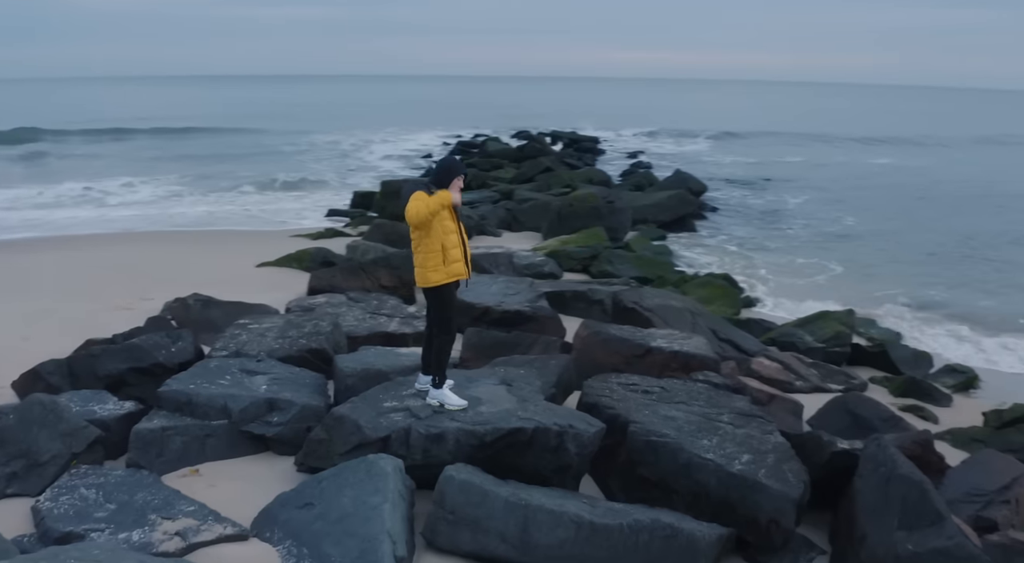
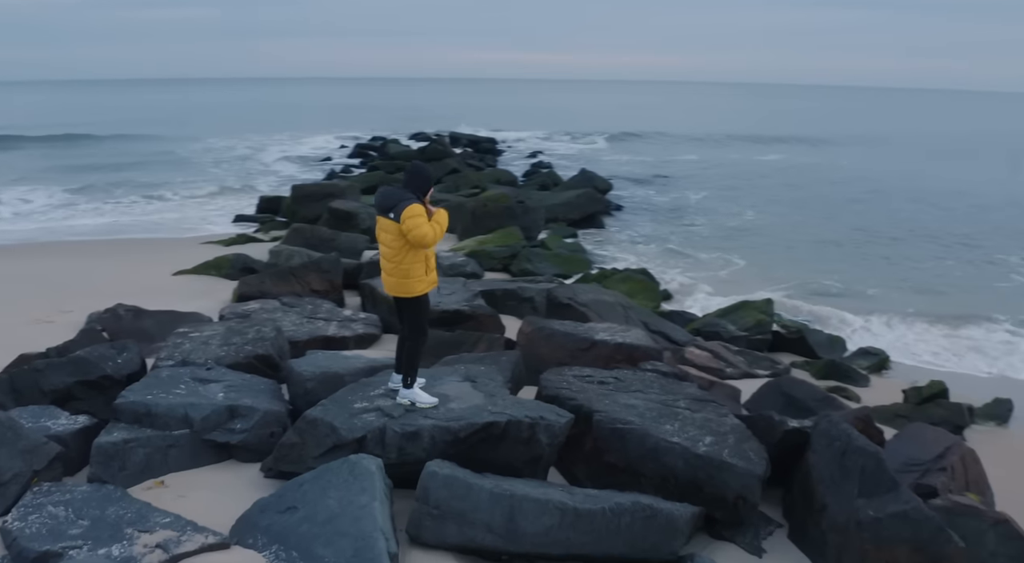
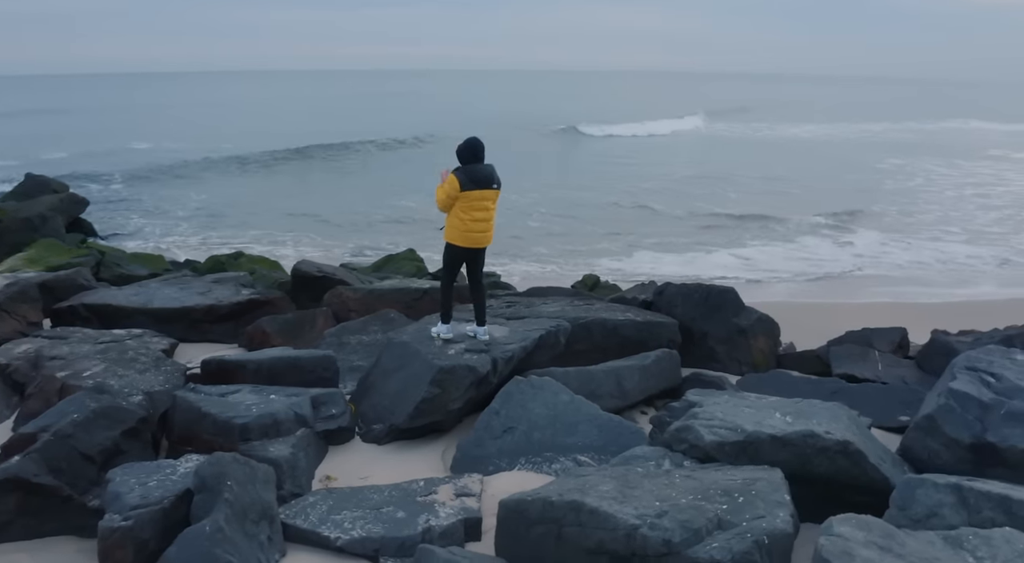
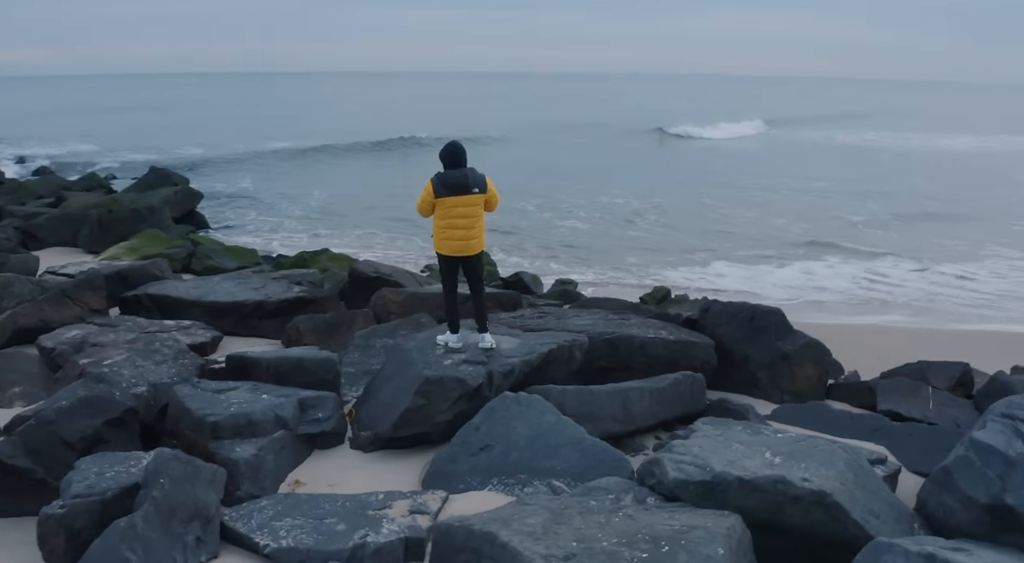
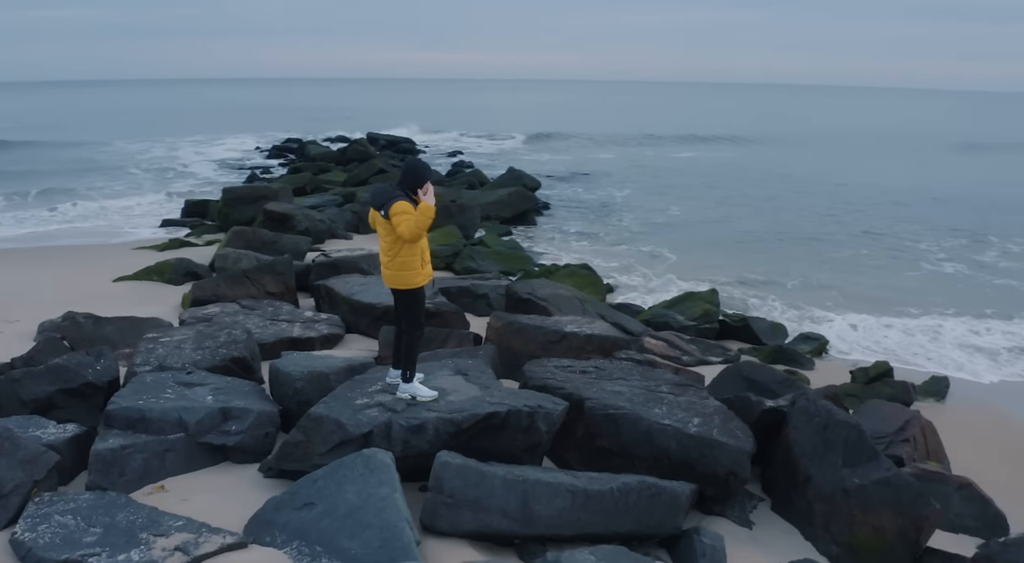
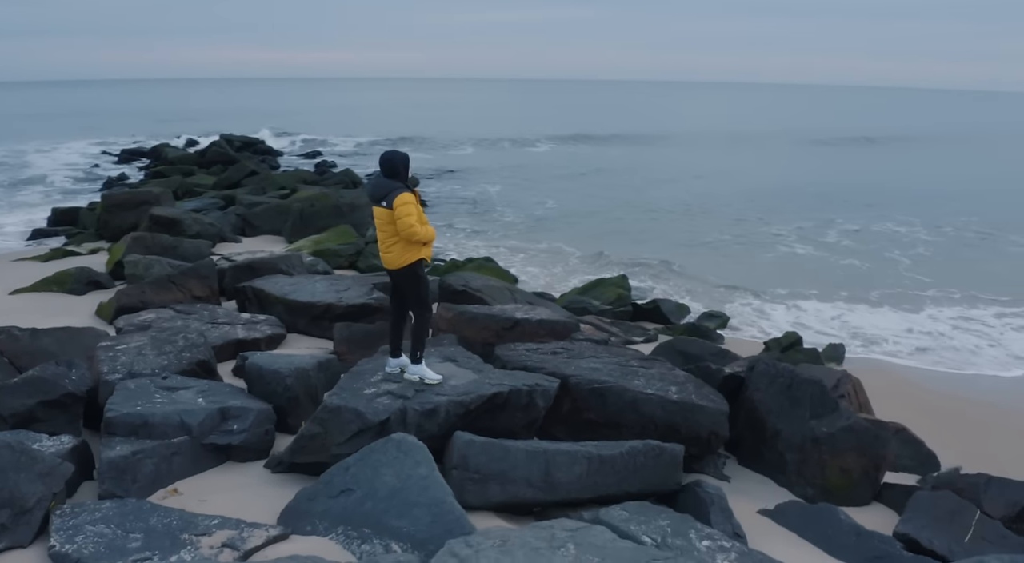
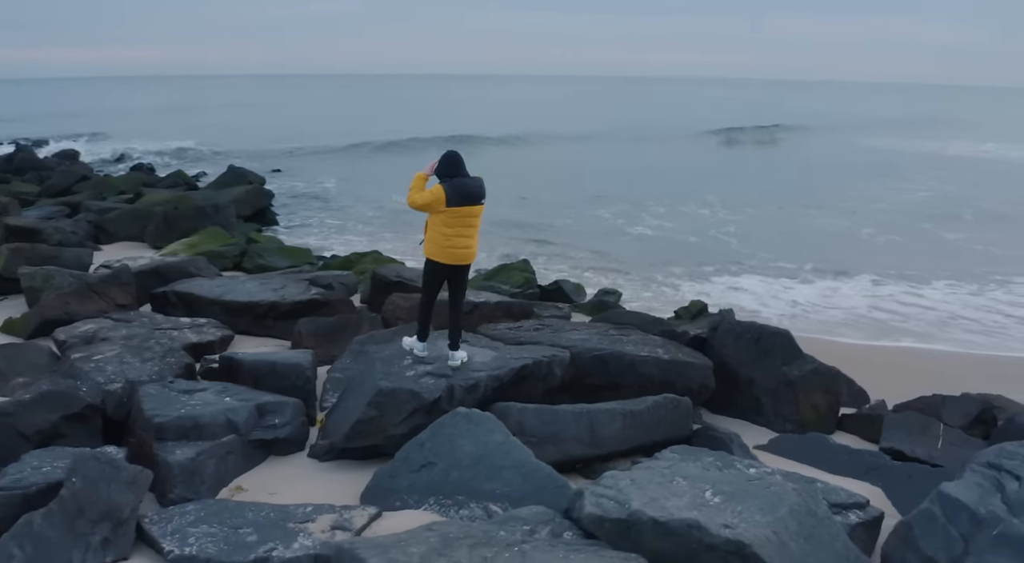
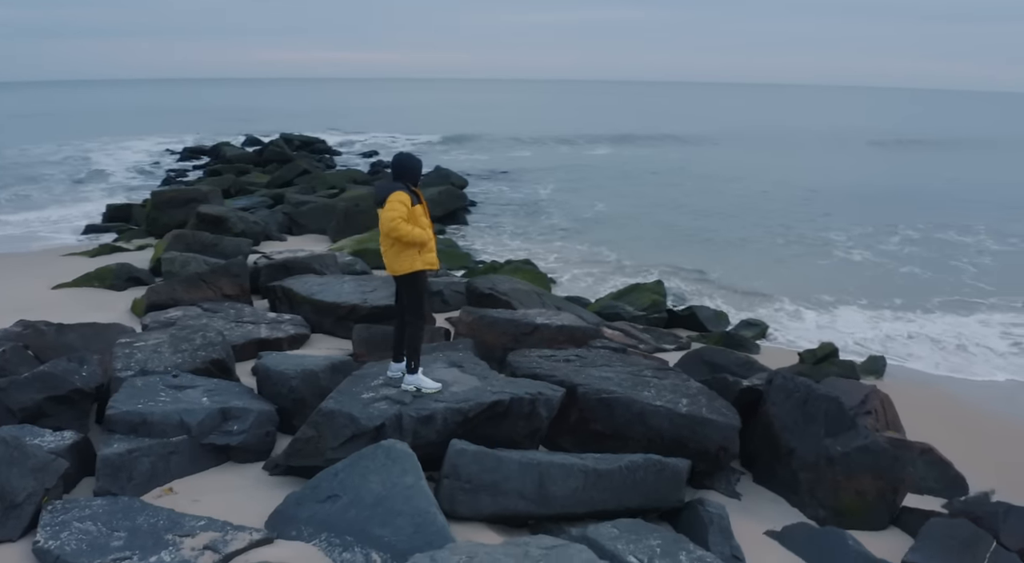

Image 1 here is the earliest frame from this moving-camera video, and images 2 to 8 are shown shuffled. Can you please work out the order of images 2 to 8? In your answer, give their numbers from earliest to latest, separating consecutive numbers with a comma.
2, 5, 8, 6, 7, 4, 3
